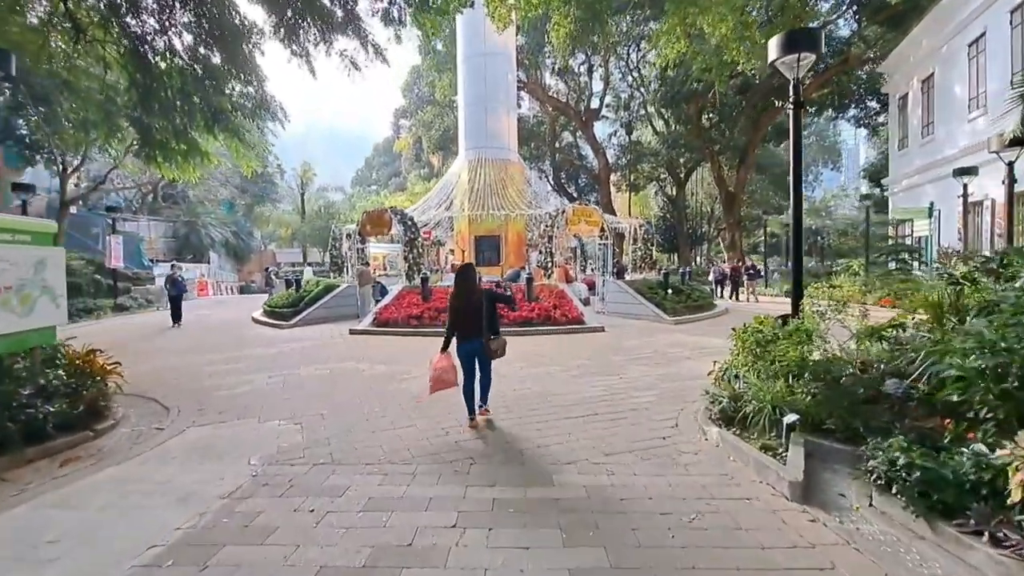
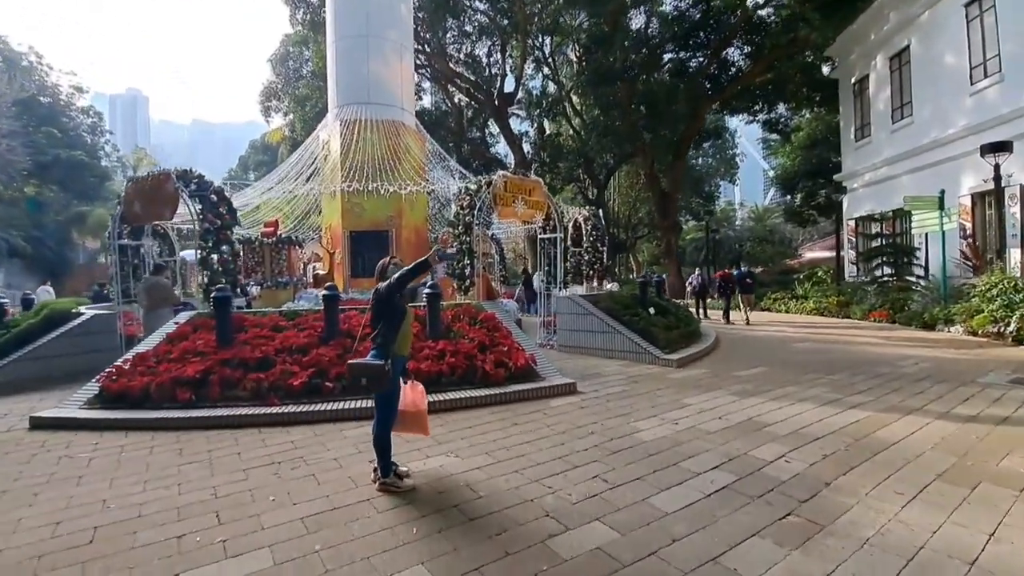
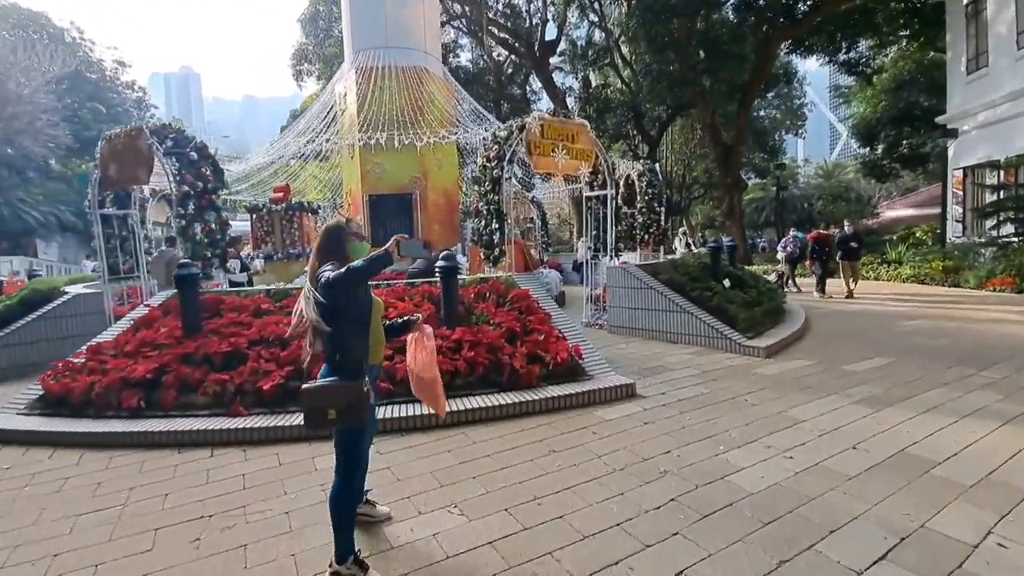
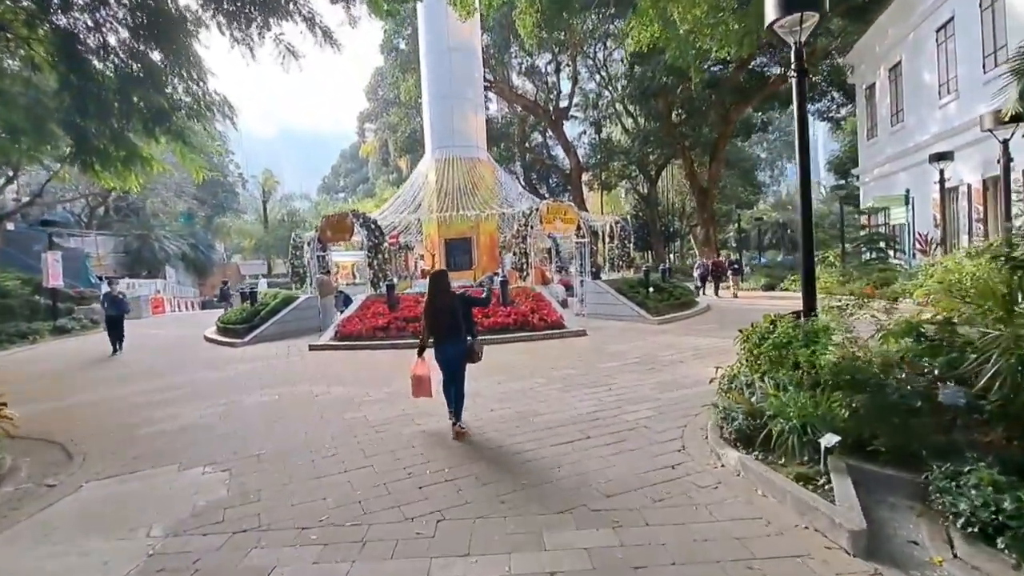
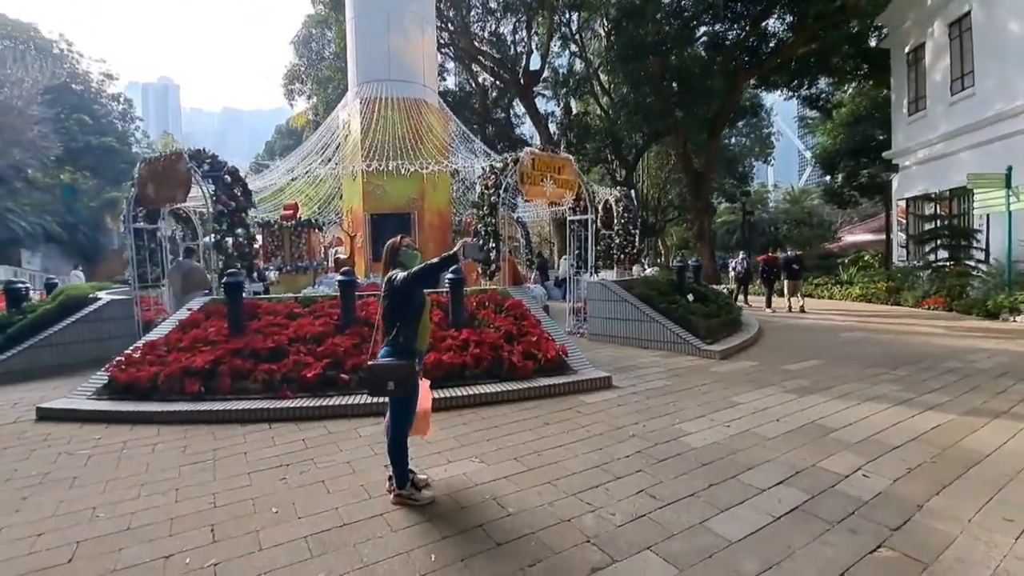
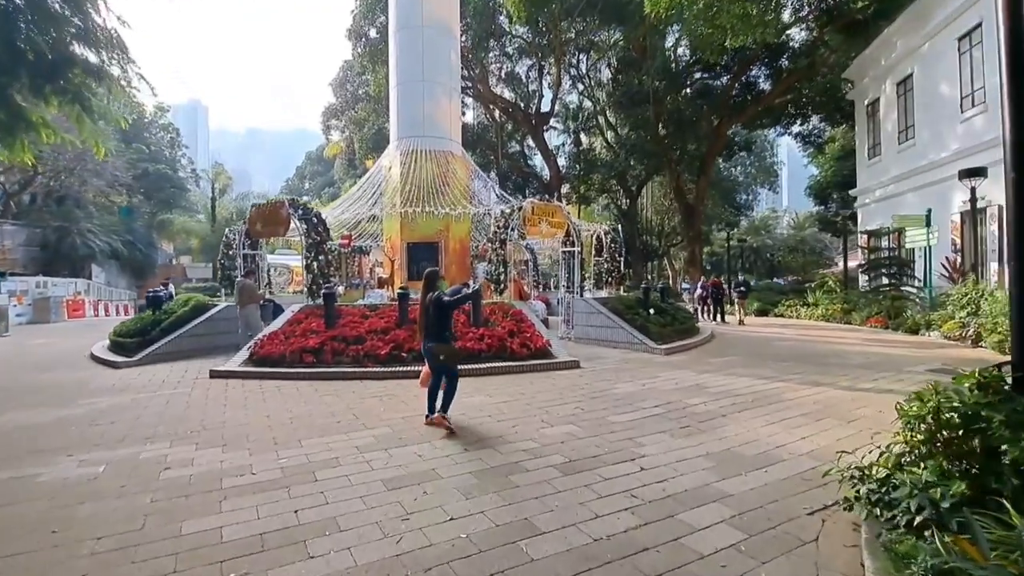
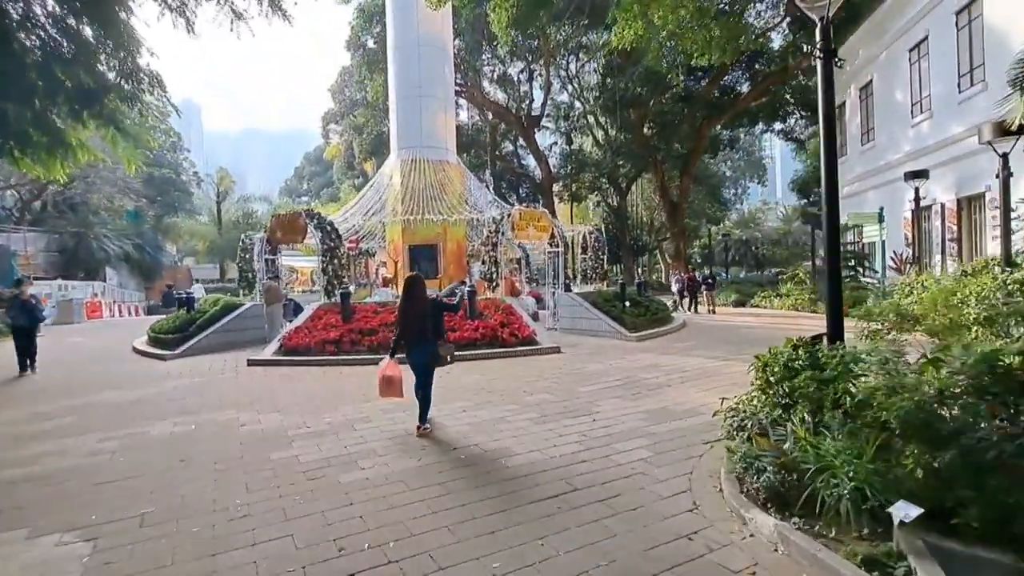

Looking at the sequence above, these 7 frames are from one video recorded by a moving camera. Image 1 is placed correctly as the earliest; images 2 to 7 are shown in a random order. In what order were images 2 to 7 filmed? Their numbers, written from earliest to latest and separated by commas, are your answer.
4, 7, 6, 2, 5, 3
